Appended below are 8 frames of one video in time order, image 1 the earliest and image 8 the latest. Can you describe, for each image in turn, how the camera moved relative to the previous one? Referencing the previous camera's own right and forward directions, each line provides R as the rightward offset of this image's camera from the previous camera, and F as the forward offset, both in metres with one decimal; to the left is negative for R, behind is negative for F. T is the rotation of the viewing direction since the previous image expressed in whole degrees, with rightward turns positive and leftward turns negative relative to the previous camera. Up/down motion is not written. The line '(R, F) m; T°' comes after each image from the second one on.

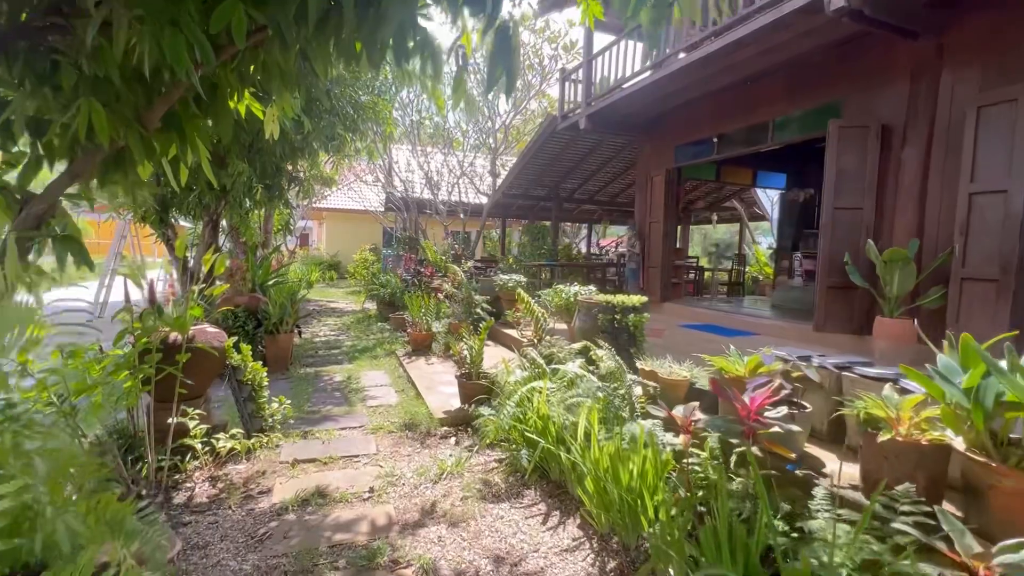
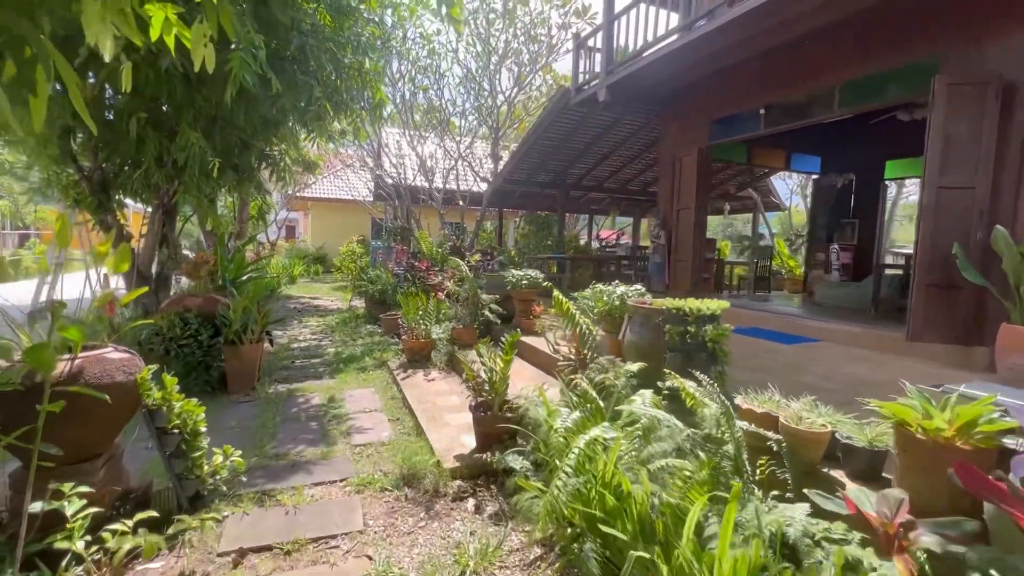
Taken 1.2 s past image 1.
(-0.2, +0.9) m; +1°
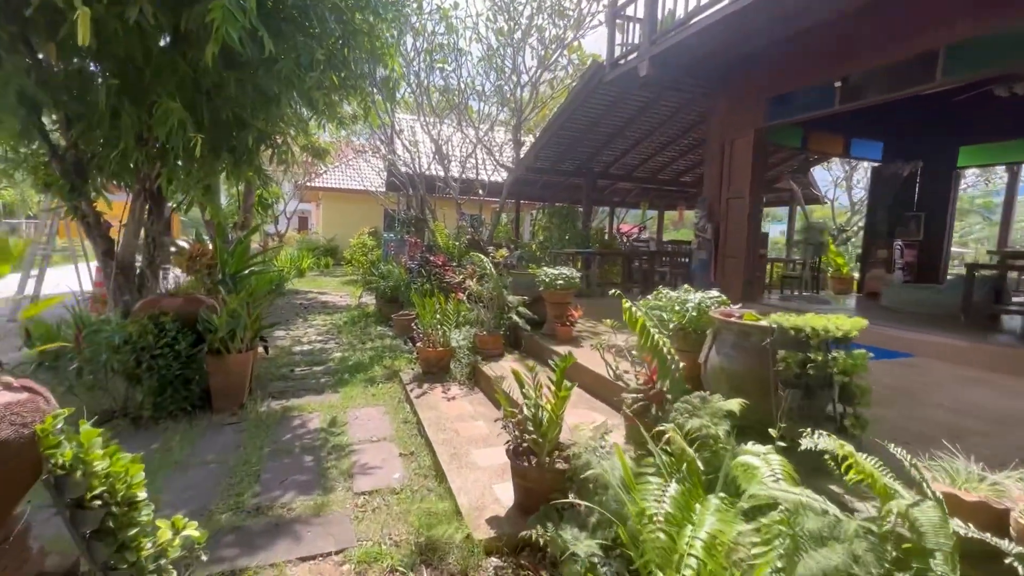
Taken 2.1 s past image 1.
(-0.2, +0.7) m; -1°
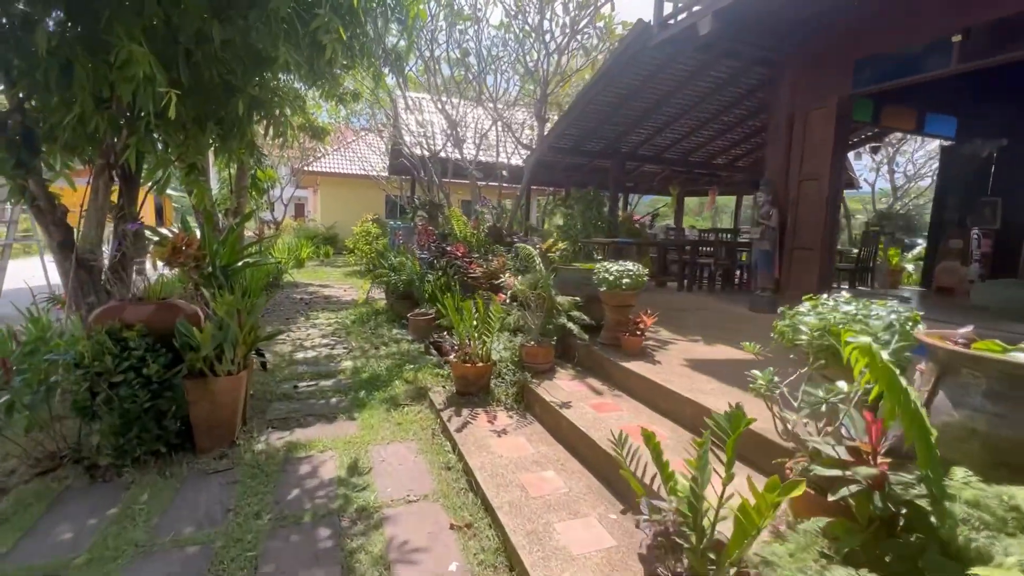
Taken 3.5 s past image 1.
(-0.4, +0.8) m; 0°
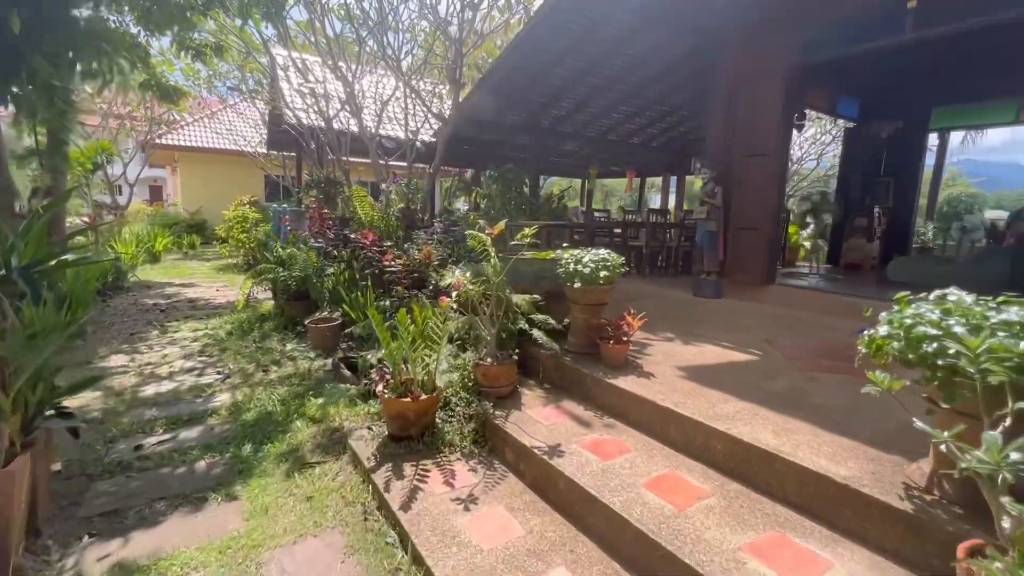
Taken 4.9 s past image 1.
(-0.2, +0.8) m; +12°
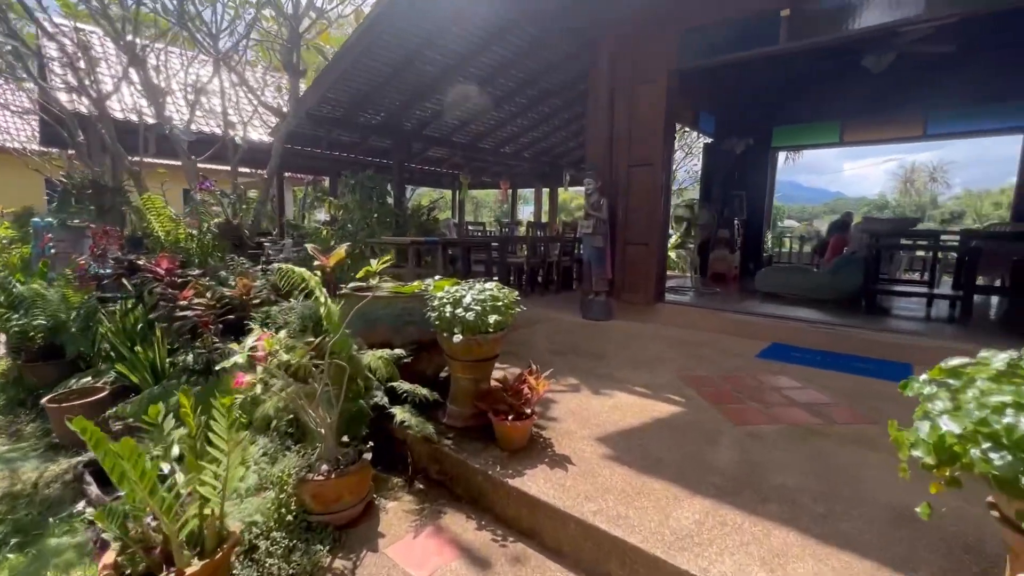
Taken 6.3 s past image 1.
(+0.1, +0.8) m; +15°
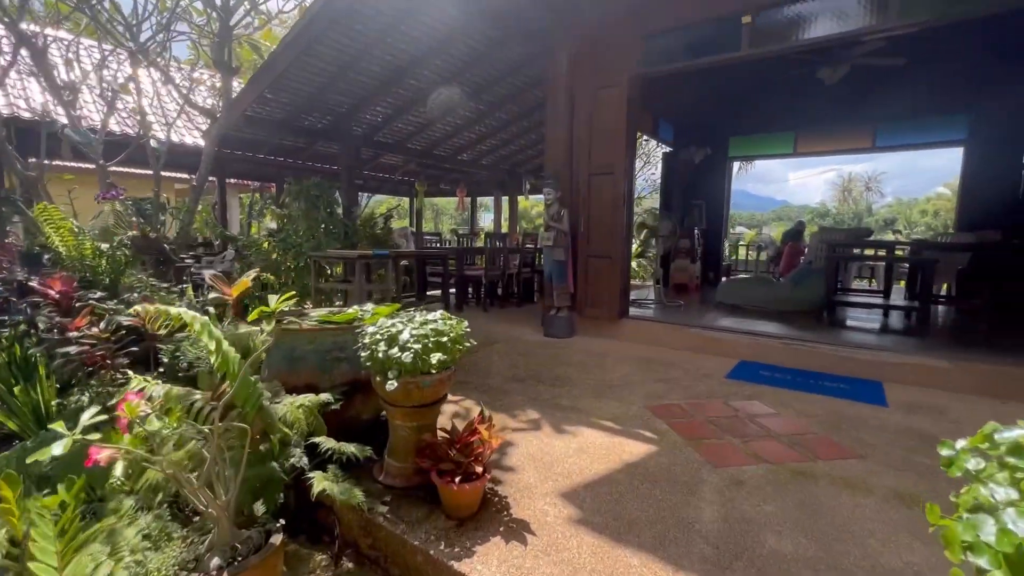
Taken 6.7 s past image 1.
(+0.1, +0.3) m; +5°
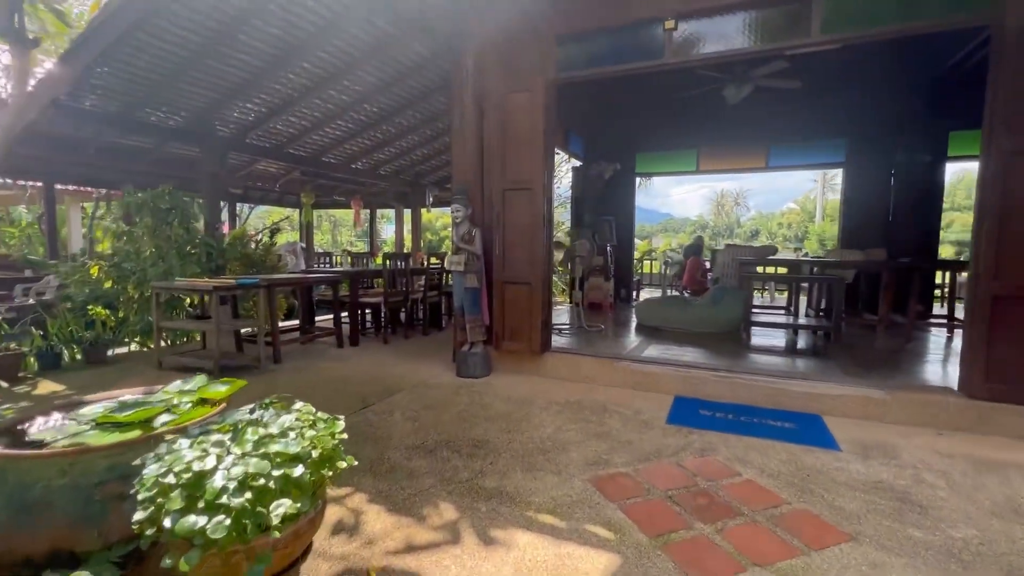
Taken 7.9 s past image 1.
(0.0, +0.6) m; +11°
